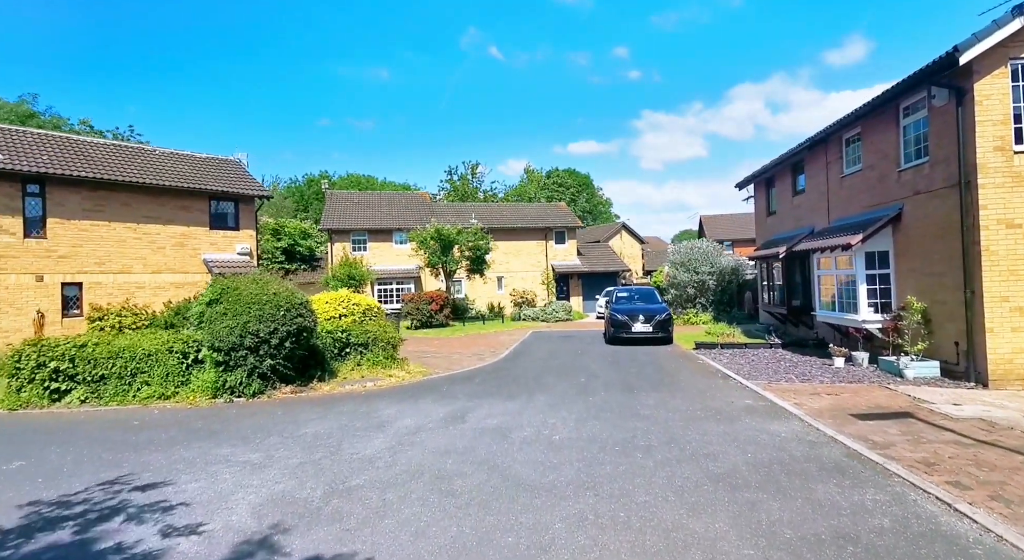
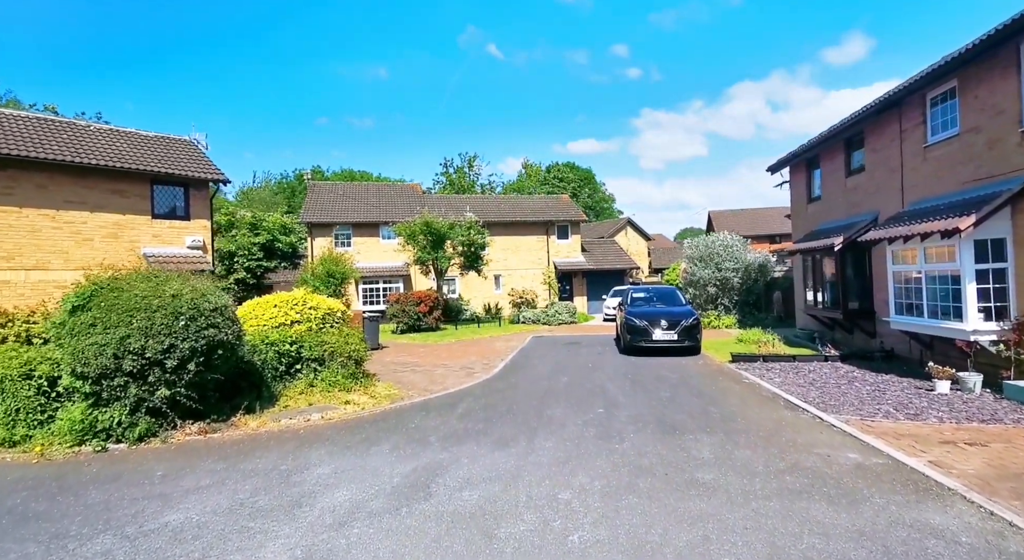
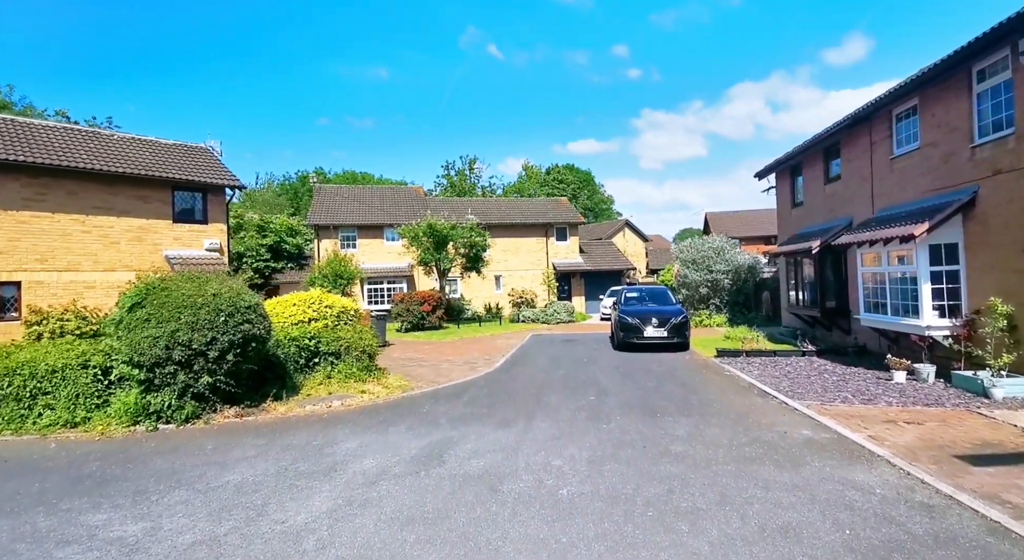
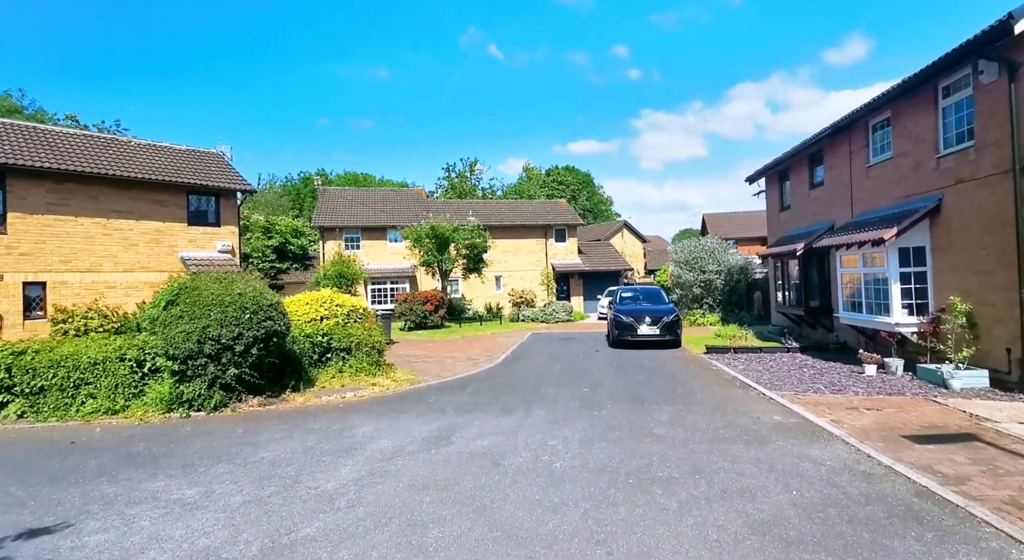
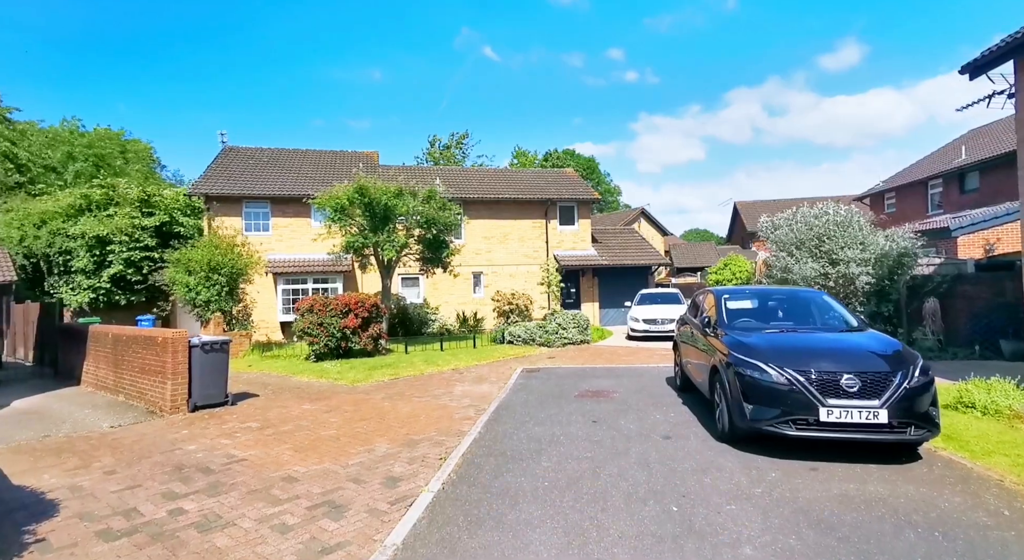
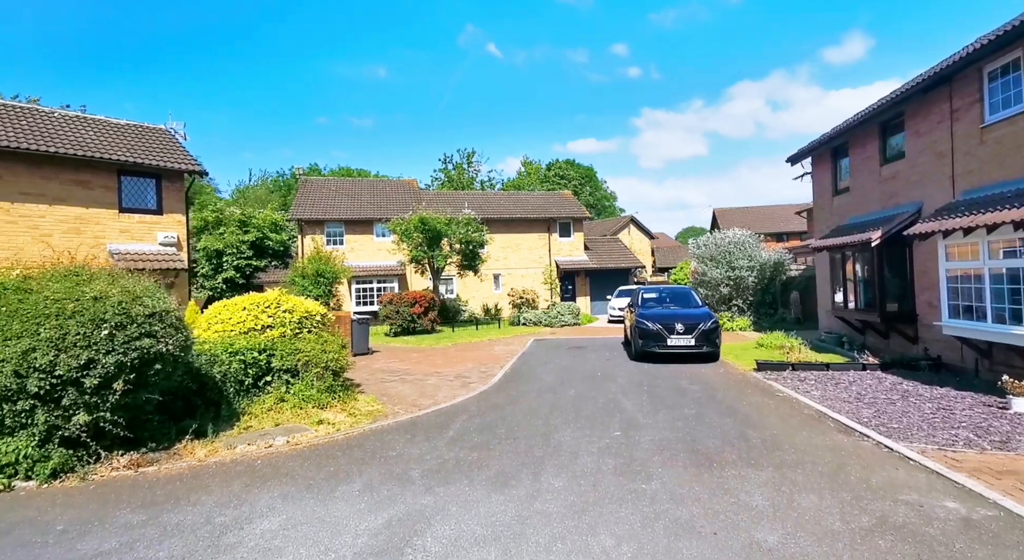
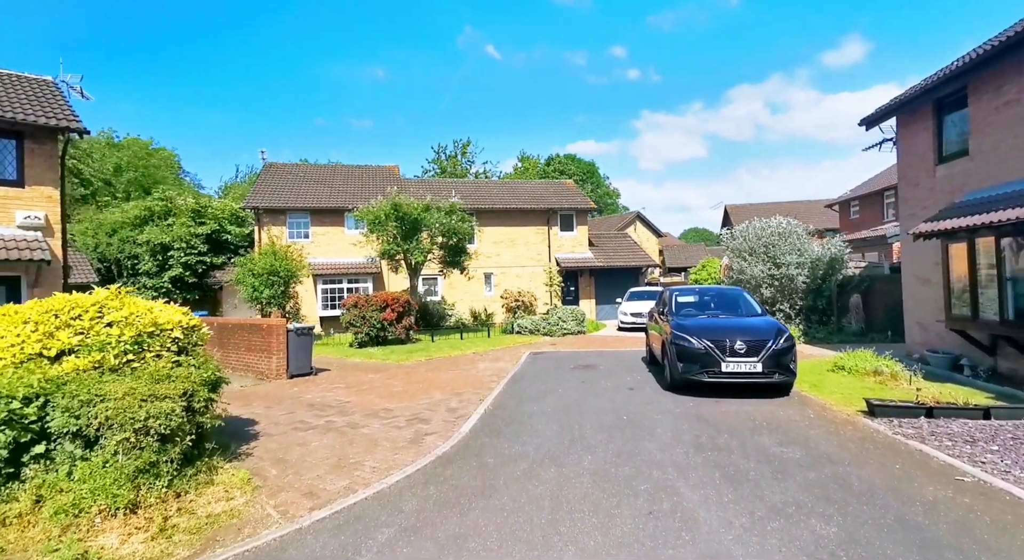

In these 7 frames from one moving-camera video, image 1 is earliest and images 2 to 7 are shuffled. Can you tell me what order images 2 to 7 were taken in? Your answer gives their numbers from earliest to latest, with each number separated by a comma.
4, 3, 2, 6, 7, 5
